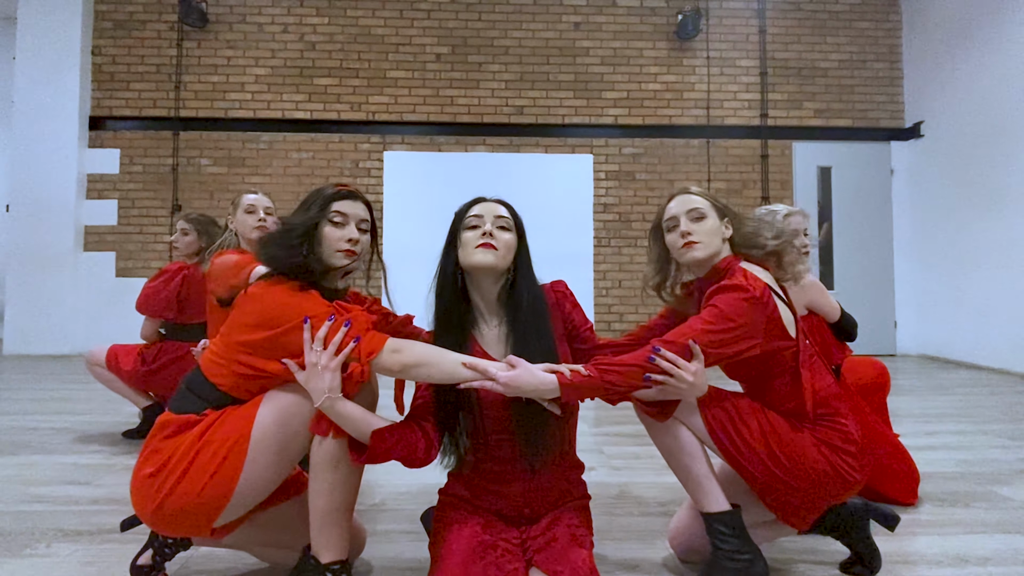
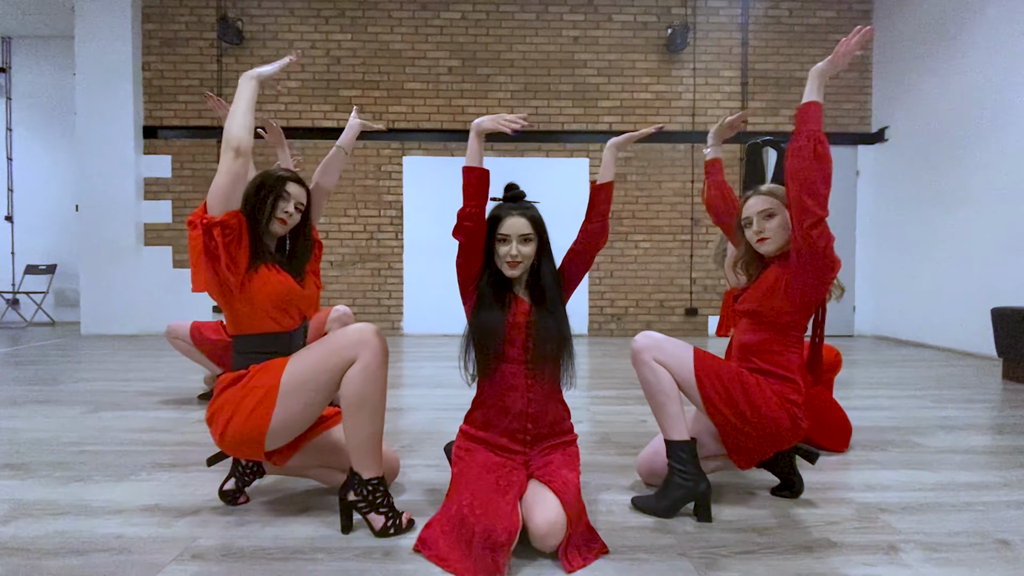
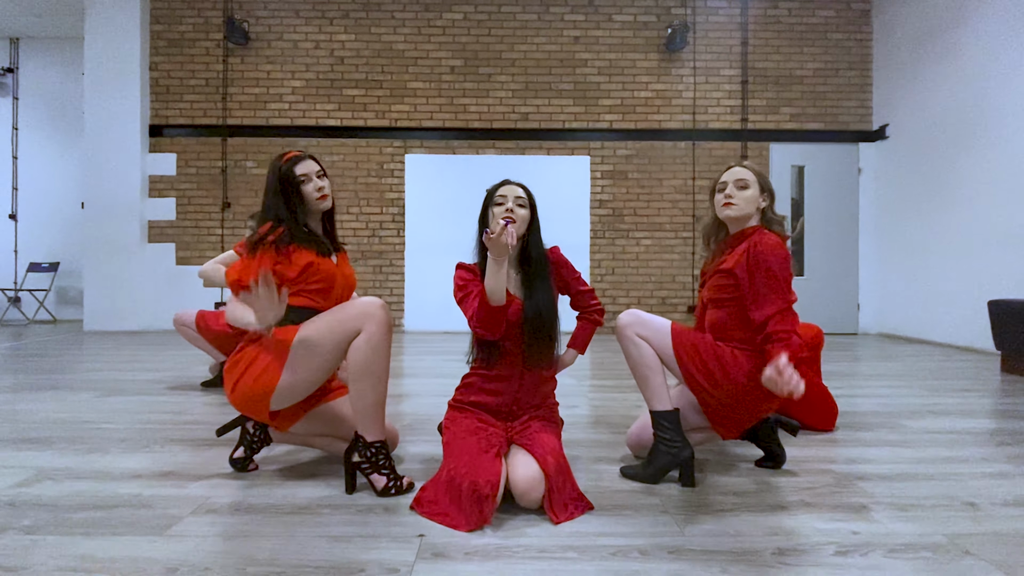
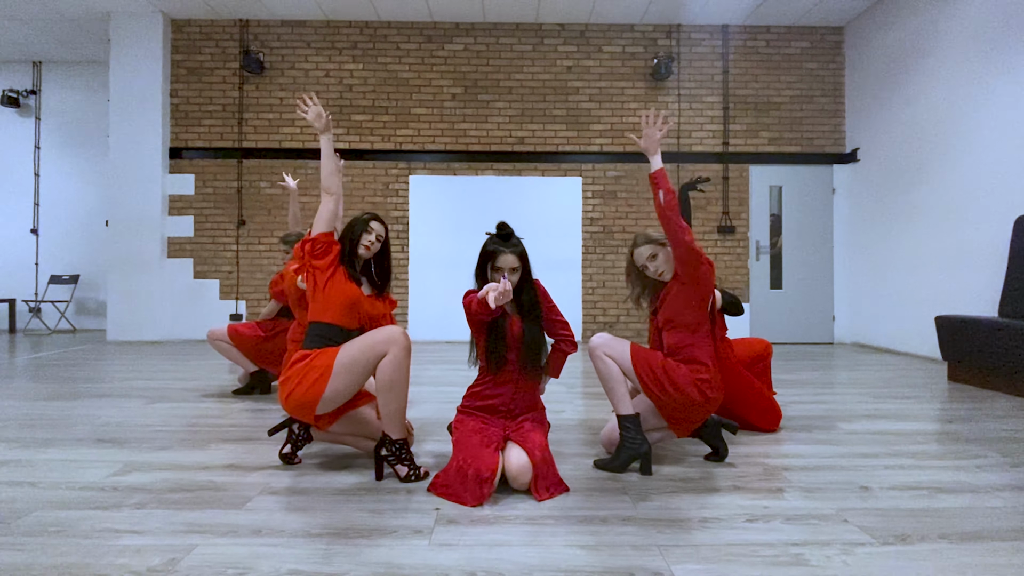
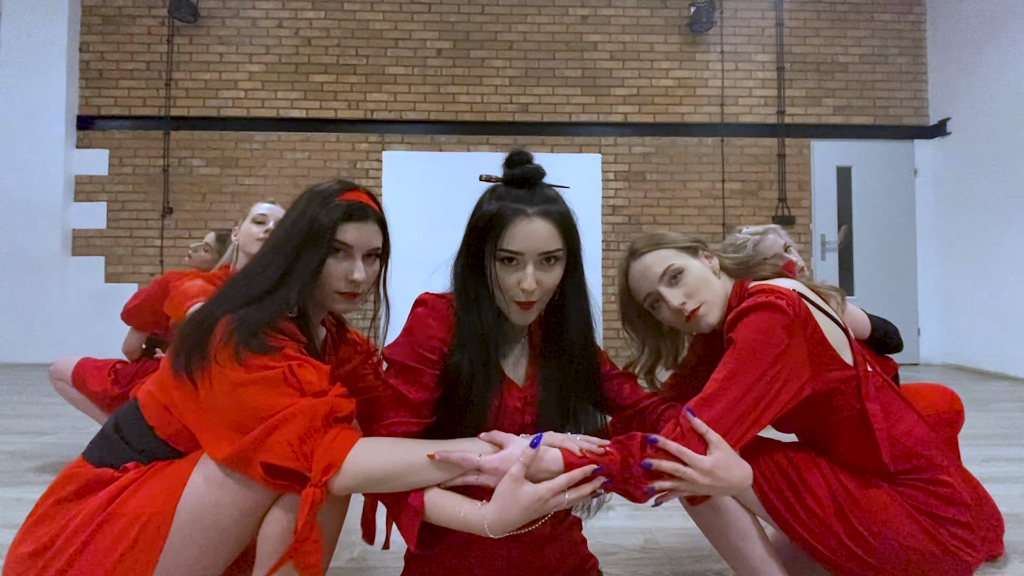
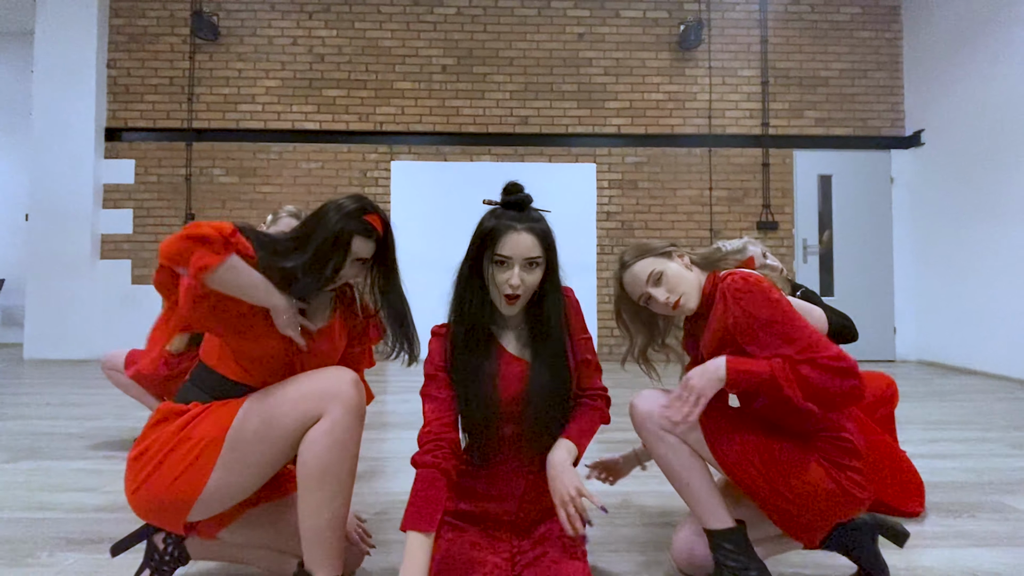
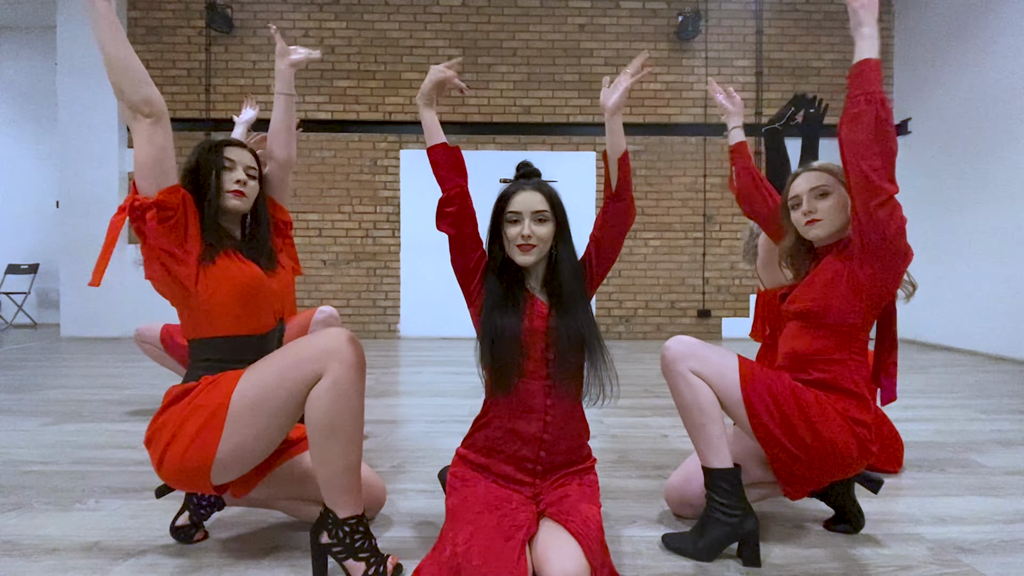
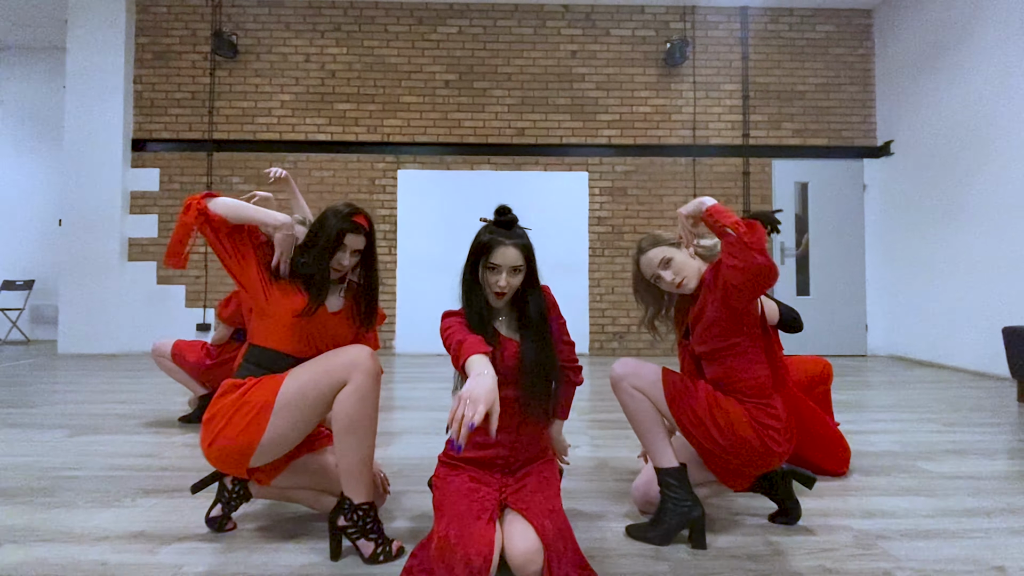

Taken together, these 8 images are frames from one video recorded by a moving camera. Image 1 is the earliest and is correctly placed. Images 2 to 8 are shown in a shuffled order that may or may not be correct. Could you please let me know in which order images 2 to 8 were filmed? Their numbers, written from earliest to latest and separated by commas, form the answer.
5, 6, 8, 4, 3, 7, 2
